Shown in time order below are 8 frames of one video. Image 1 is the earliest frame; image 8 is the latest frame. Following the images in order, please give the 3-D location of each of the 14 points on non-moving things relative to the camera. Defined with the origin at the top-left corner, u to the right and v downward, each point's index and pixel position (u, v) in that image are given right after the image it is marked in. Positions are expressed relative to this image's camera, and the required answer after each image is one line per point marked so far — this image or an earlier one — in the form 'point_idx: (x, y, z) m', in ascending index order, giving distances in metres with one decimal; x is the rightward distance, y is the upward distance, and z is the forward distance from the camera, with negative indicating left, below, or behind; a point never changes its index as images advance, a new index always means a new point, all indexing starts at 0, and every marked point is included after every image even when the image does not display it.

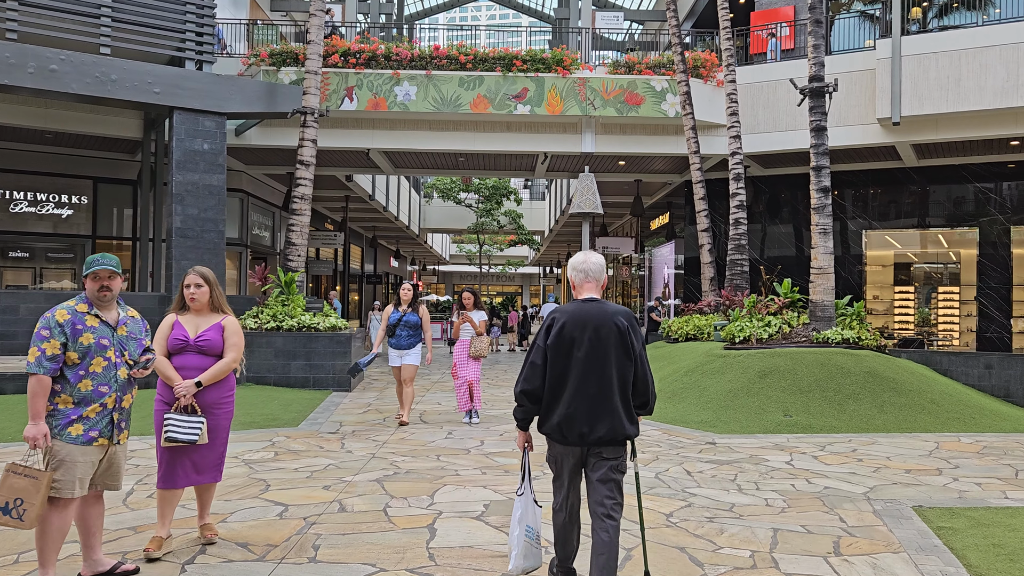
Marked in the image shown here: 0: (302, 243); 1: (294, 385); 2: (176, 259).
0: (-3.2, +0.7, +12.6) m
1: (-2.9, -1.3, +11.0) m
2: (-5.1, +0.4, +12.4) m
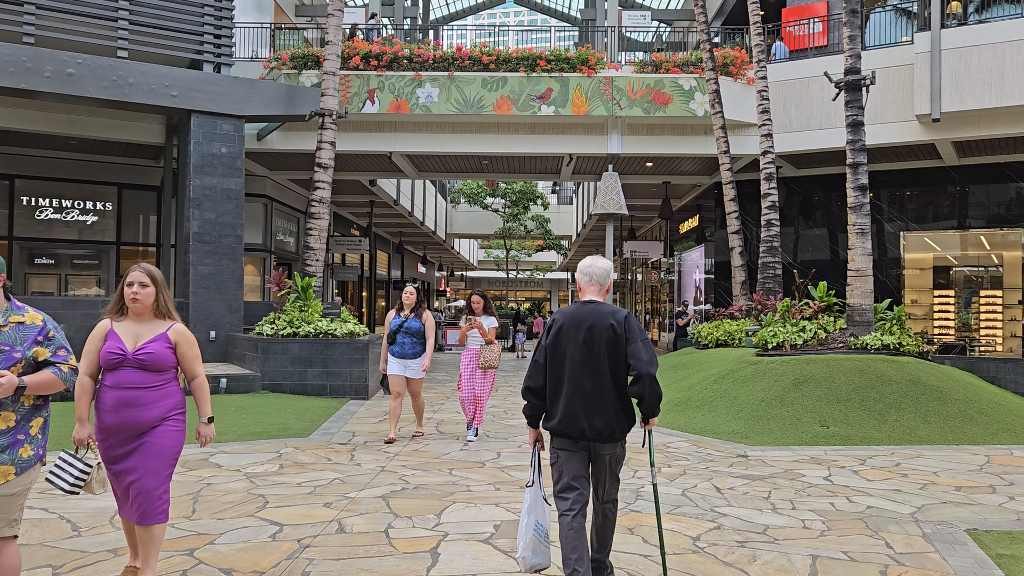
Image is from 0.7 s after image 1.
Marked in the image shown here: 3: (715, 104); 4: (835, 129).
0: (-2.9, +0.6, +12.3) m
1: (-2.6, -1.4, +10.7) m
2: (-4.7, +0.3, +12.3) m
3: (+3.8, +3.4, +15.4) m
4: (+6.2, +3.1, +15.8) m
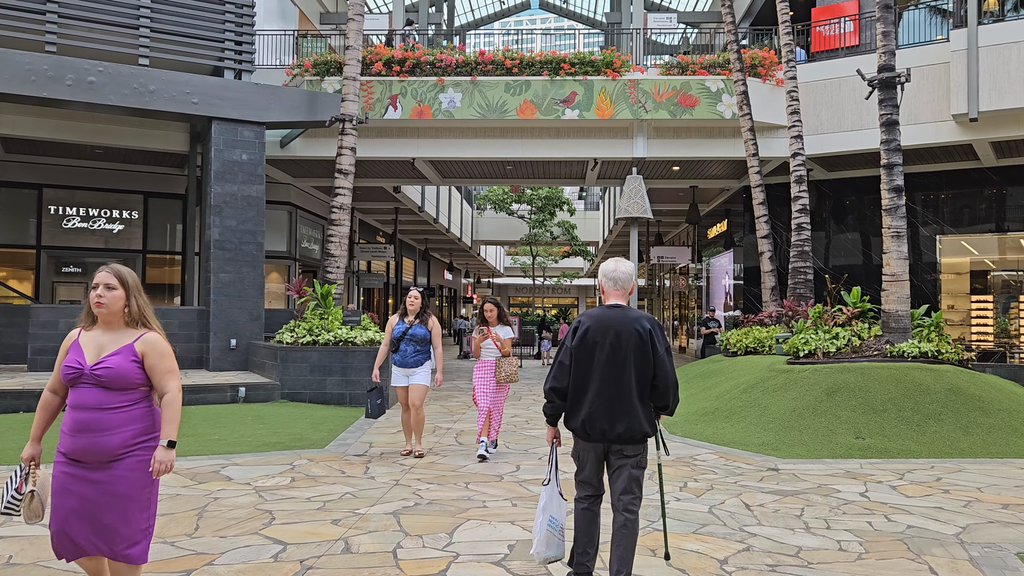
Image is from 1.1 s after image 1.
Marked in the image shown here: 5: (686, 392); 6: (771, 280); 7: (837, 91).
0: (-2.5, +0.5, +12.2) m
1: (-2.3, -1.5, +10.6) m
2: (-4.4, +0.2, +12.2) m
3: (+4.2, +3.3, +15.1) m
4: (+6.6, +3.0, +15.4) m
5: (+2.4, -1.4, +11.3) m
6: (+4.7, +0.1, +14.9) m
7: (+6.2, +3.8, +15.8) m
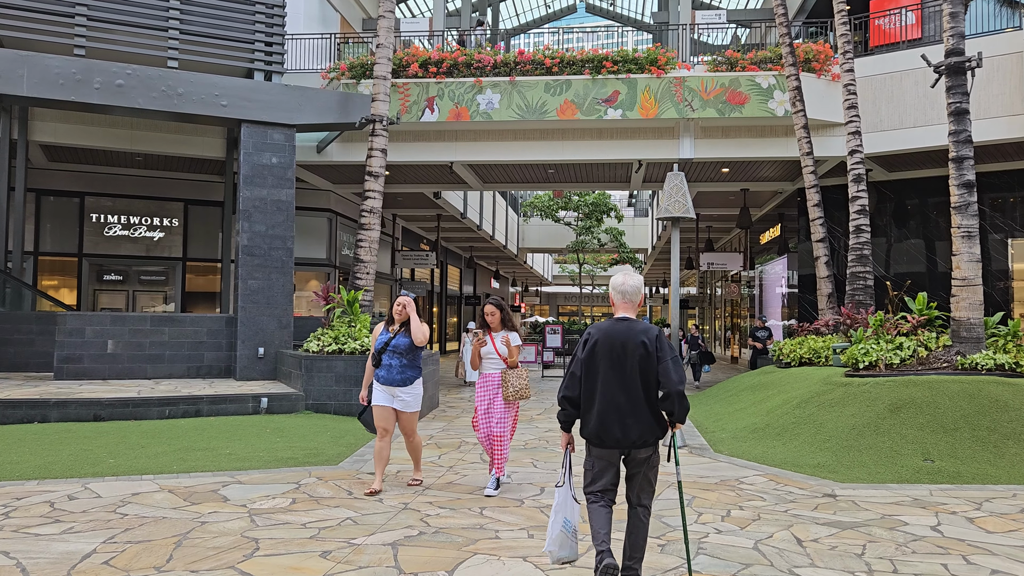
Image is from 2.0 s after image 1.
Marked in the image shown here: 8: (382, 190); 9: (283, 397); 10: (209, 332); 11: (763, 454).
0: (-2.0, +0.4, +11.7) m
1: (-1.9, -1.6, +10.1) m
2: (-3.9, +0.1, +11.8) m
3: (+4.9, +3.2, +14.2) m
4: (+7.3, +2.8, +14.4) m
5: (+2.8, -1.5, +10.6) m
6: (+5.4, 0.0, +14.0) m
7: (+6.9, +3.6, +14.8) m
8: (-1.9, +1.4, +11.9) m
9: (-2.8, -1.3, +9.9) m
10: (-4.4, -0.6, +12.0) m
11: (+2.3, -1.6, +7.7) m
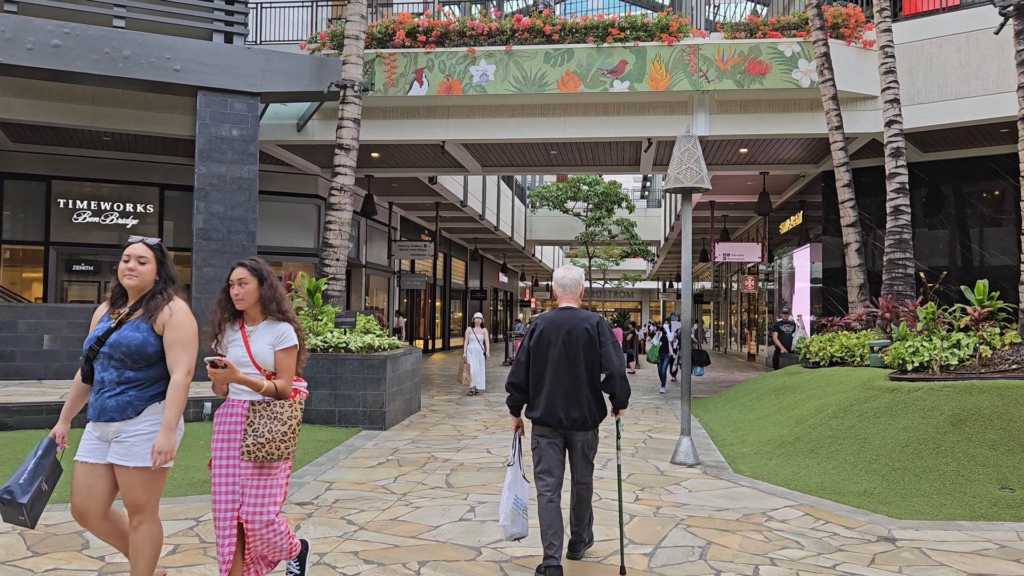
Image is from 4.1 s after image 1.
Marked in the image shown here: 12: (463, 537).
0: (-2.1, +0.5, +10.3) m
1: (-2.1, -1.4, +8.7) m
2: (-4.0, +0.3, +10.5) m
3: (+4.8, +3.3, +12.7) m
4: (+7.2, +3.0, +12.8) m
5: (+2.7, -1.4, +9.1) m
6: (+5.3, +0.2, +12.5) m
7: (+6.9, +3.8, +13.3) m
8: (-2.0, +1.6, +10.5) m
9: (-2.9, -1.2, +8.6) m
10: (-4.5, -0.5, +10.7) m
11: (+2.1, -1.4, +6.3) m
12: (-0.3, -1.4, +4.6) m
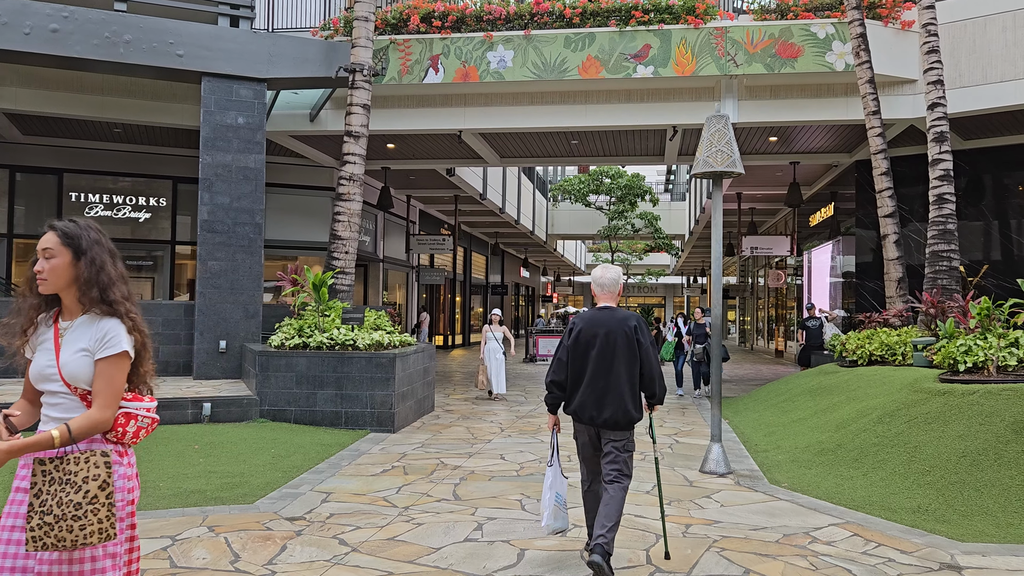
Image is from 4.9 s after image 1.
0: (-1.9, +0.6, +9.9) m
1: (-1.9, -1.4, +8.2) m
2: (-3.8, +0.3, +10.1) m
3: (+5.1, +3.4, +12.0) m
4: (+7.5, +3.1, +12.1) m
5: (+2.9, -1.3, +8.5) m
6: (+5.5, +0.3, +11.8) m
7: (+7.2, +3.9, +12.5) m
8: (-1.8, +1.6, +10.0) m
9: (-2.8, -1.1, +8.1) m
10: (-4.3, -0.4, +10.3) m
11: (+2.2, -1.4, +5.7) m
12: (-0.2, -1.3, +4.0) m
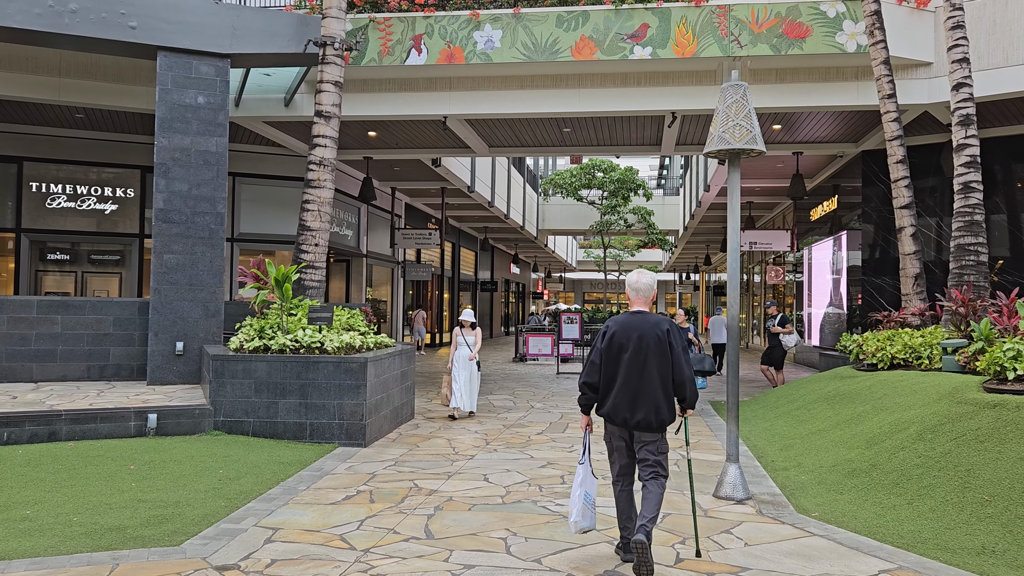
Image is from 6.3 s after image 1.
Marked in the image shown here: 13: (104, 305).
0: (-2.1, +0.7, +8.9) m
1: (-2.0, -1.3, +7.3) m
2: (-3.9, +0.4, +9.1) m
3: (+4.9, +3.5, +11.2) m
4: (+7.3, +3.1, +11.3) m
5: (+2.7, -1.3, +7.6) m
6: (+5.4, +0.3, +11.0) m
7: (+7.0, +3.9, +11.7) m
8: (-1.9, +1.7, +9.0) m
9: (-2.9, -1.1, +7.2) m
10: (-4.5, -0.4, +9.3) m
11: (+2.1, -1.4, +4.8) m
12: (-0.3, -1.3, +3.1) m
13: (-4.6, -0.2, +9.3) m
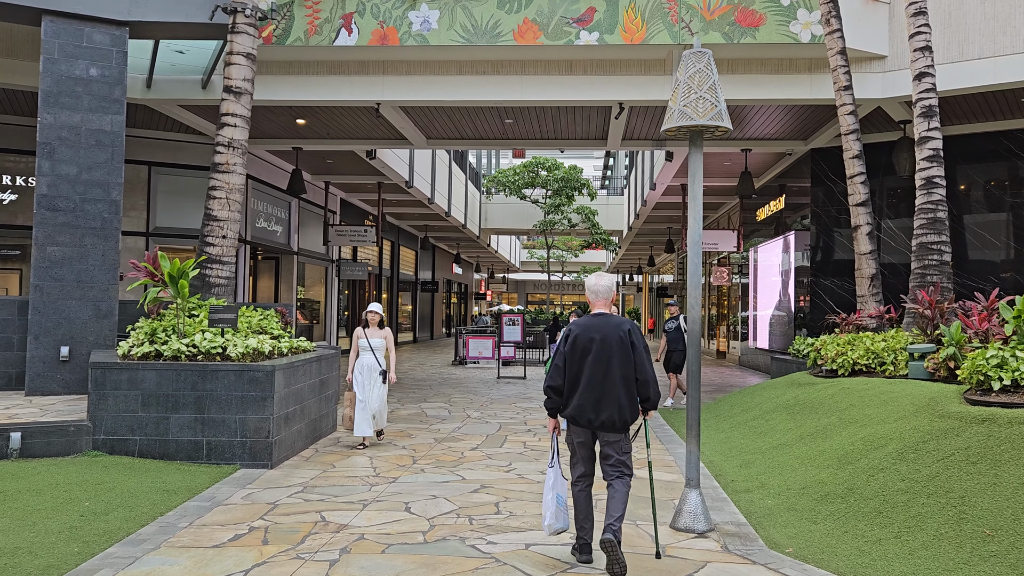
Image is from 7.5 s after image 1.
0: (-2.7, +0.7, +7.9) m
1: (-2.6, -1.3, +6.3) m
2: (-4.6, +0.4, +8.0) m
3: (+4.1, +3.5, +10.6) m
4: (+6.5, +3.1, +10.9) m
5: (+2.2, -1.3, +7.0) m
6: (+4.6, +0.3, +10.5) m
7: (+6.1, +3.9, +11.3) m
8: (-2.6, +1.7, +8.1) m
9: (-3.4, -1.0, +6.1) m
10: (-5.1, -0.3, +8.1) m
11: (+1.8, -1.4, +4.1) m
12: (-0.6, -1.3, +2.3) m
13: (-5.3, -0.2, +8.1) m
